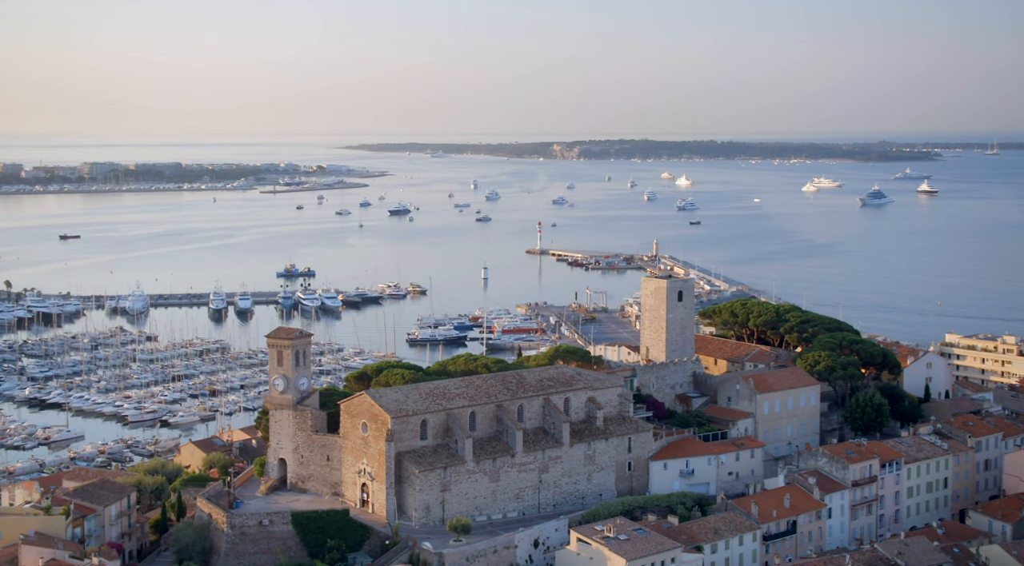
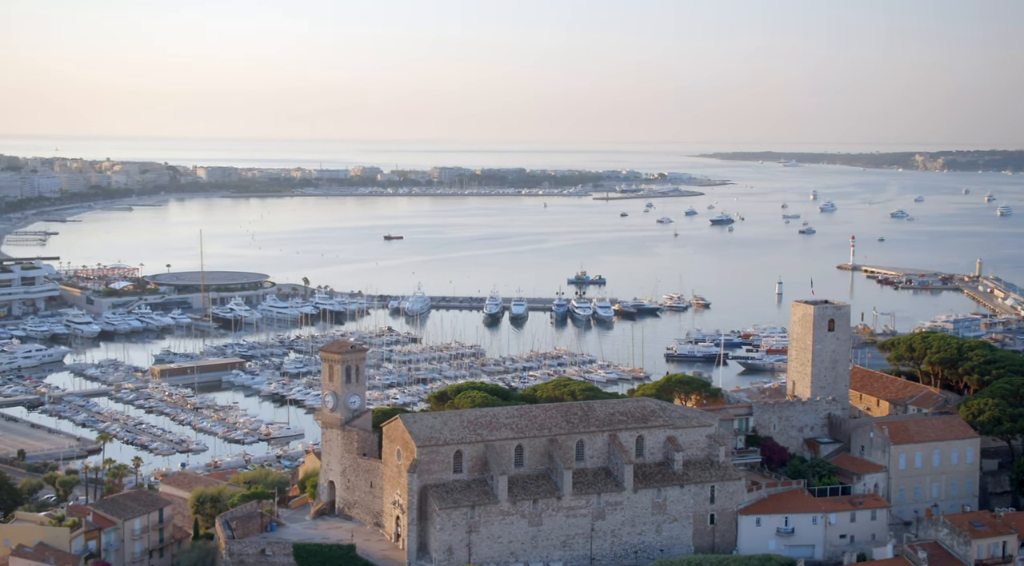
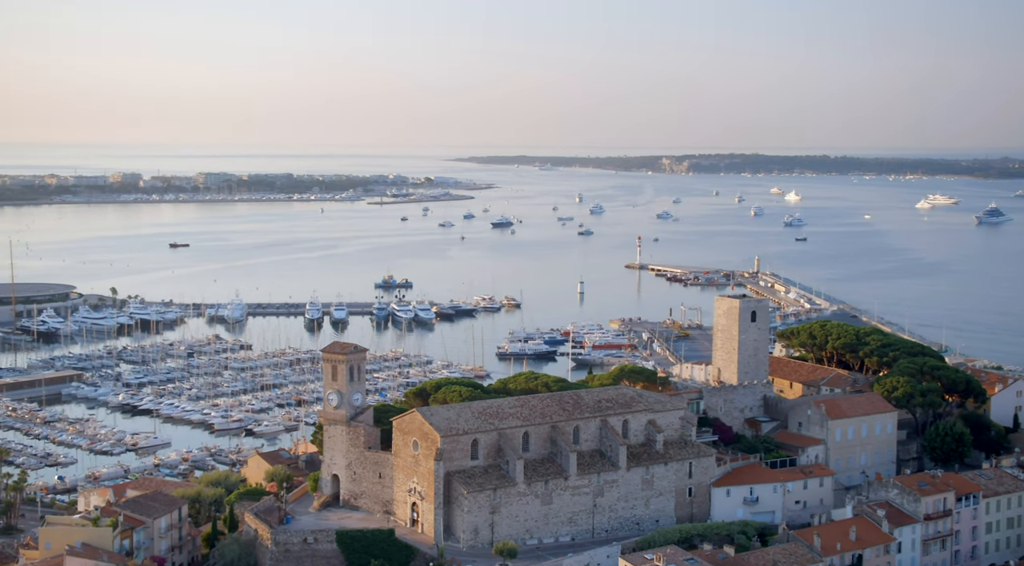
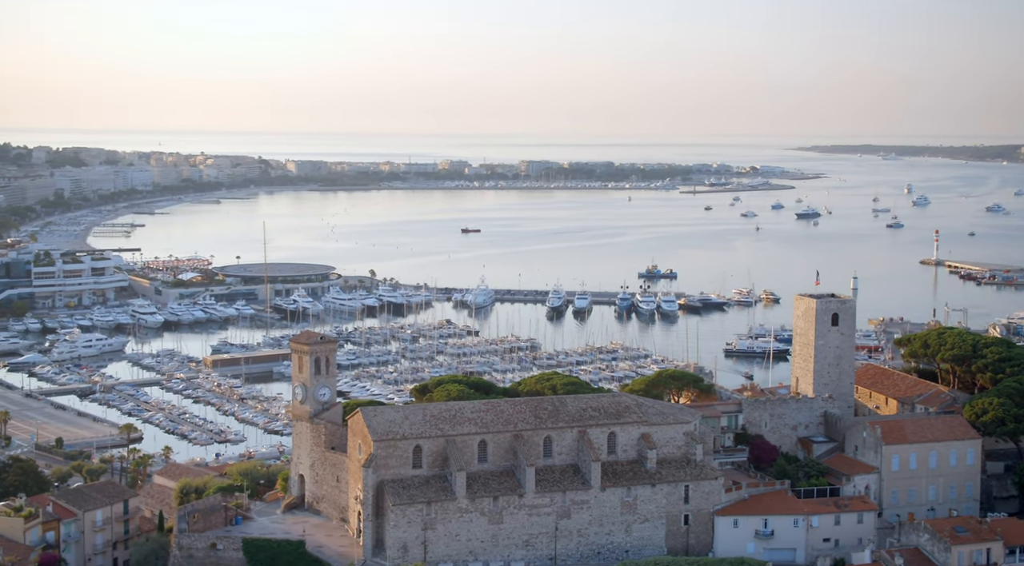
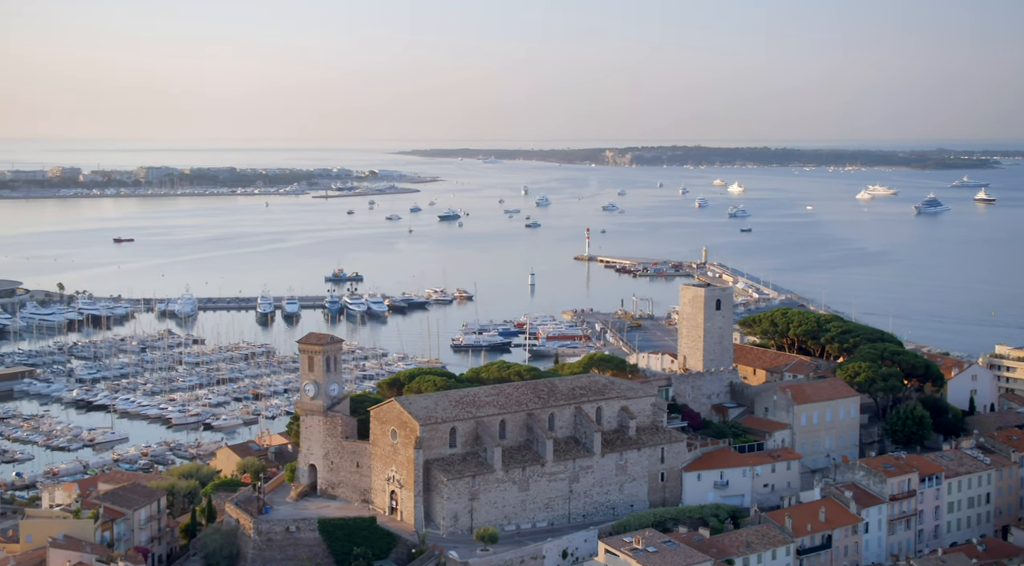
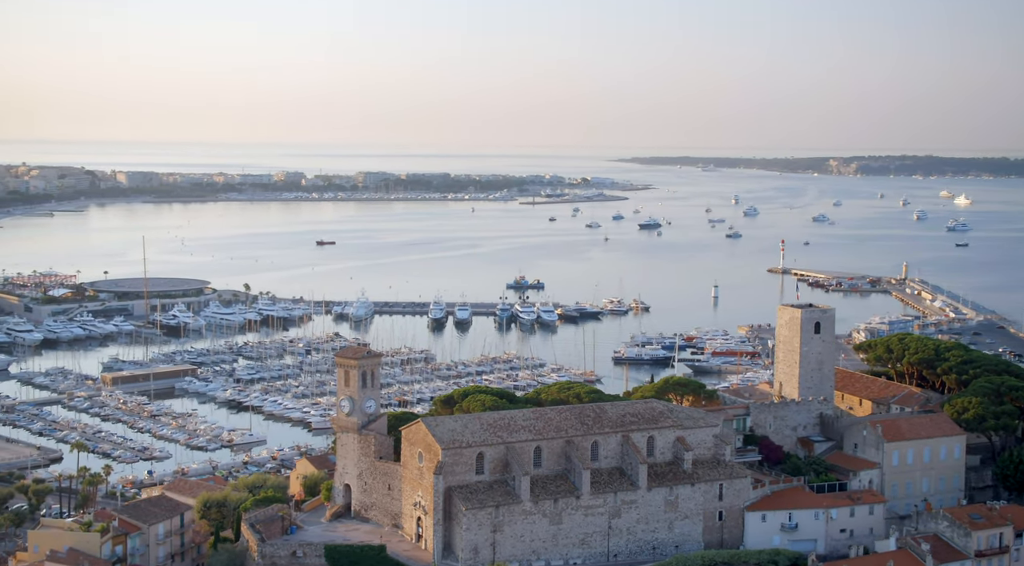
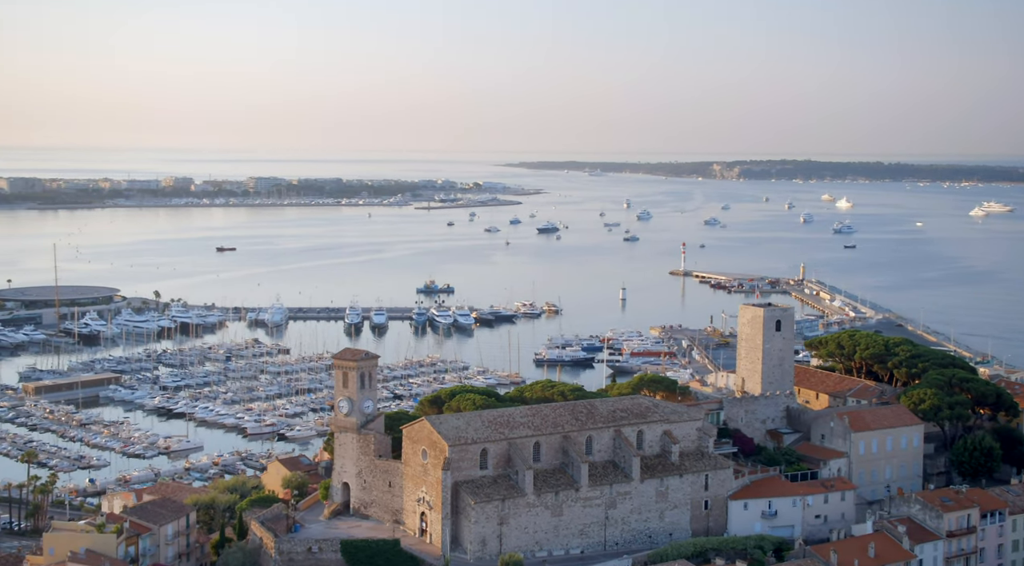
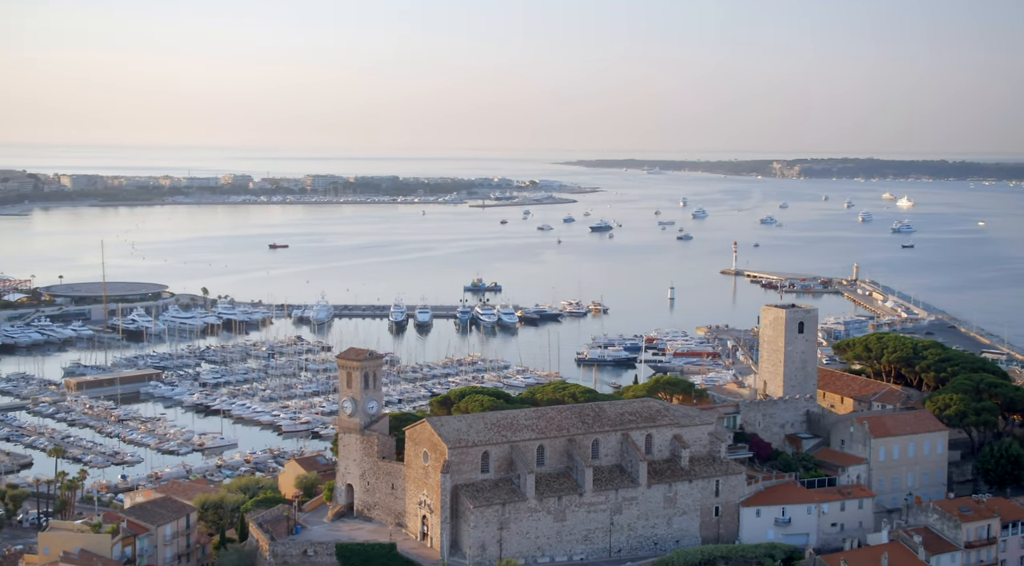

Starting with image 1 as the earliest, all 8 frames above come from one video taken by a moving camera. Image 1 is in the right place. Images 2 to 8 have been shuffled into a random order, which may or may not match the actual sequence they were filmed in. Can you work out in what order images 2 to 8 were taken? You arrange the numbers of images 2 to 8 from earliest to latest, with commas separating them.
5, 3, 7, 8, 6, 2, 4
